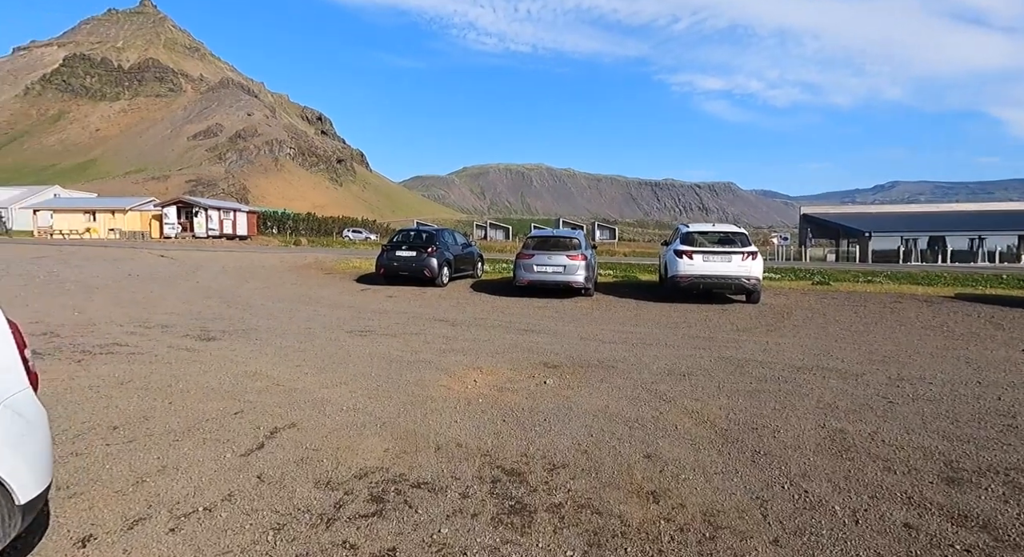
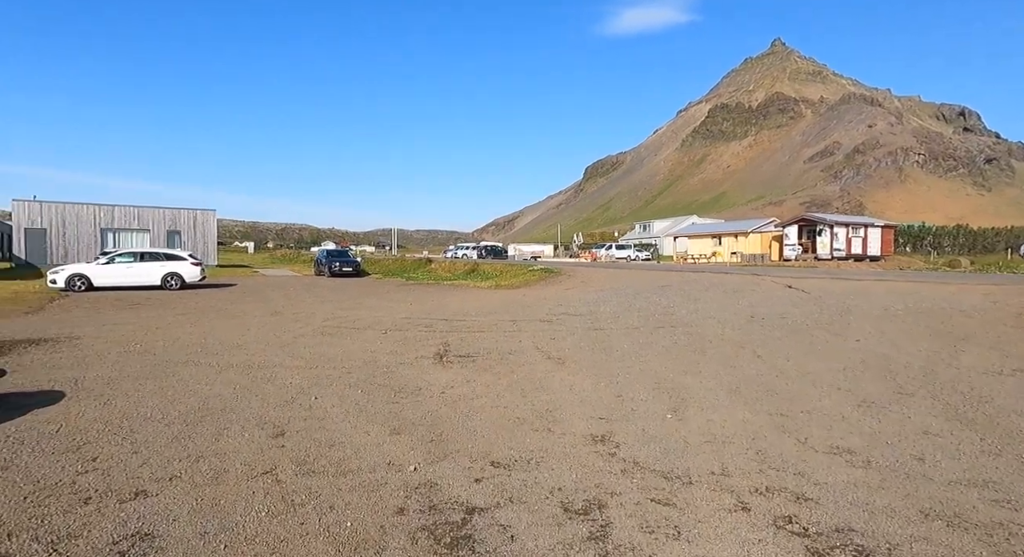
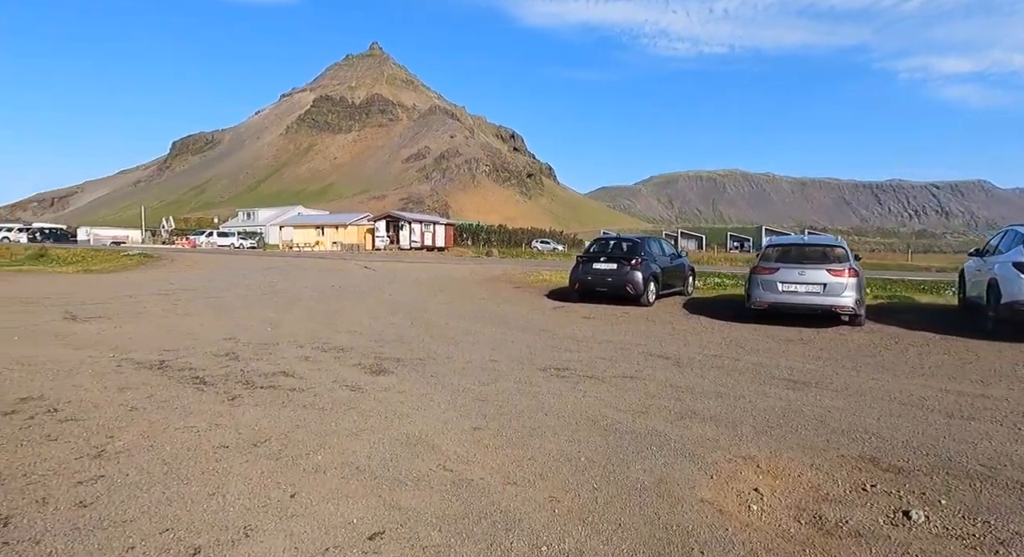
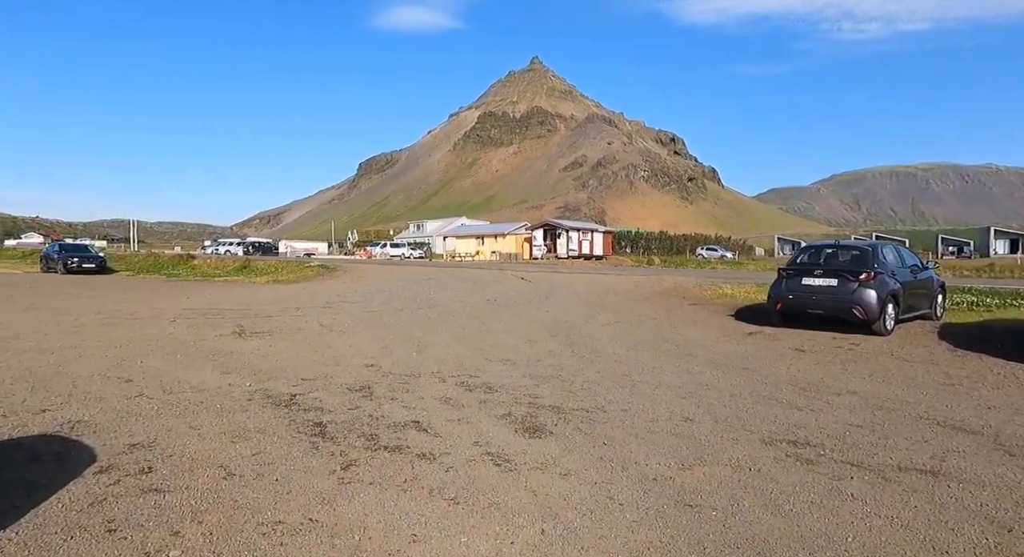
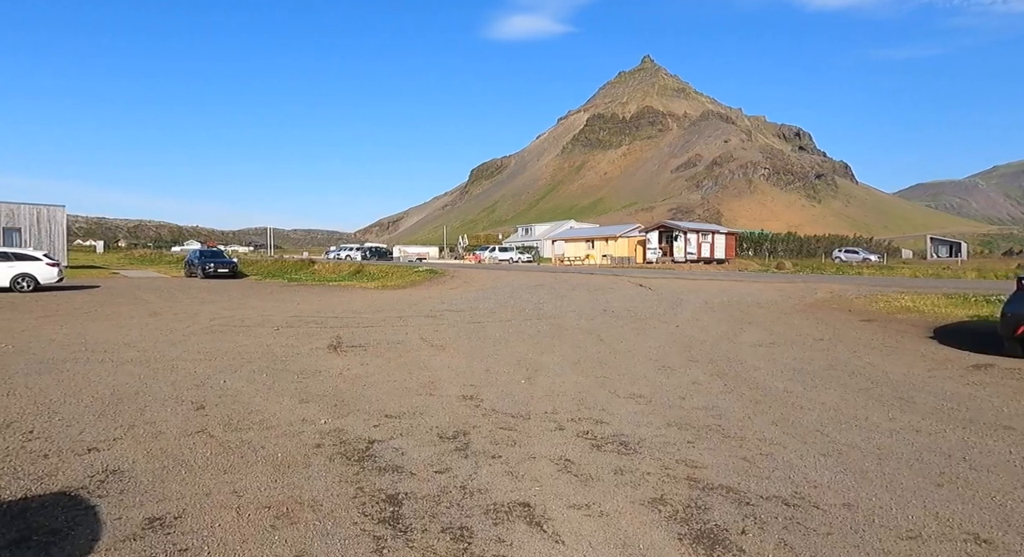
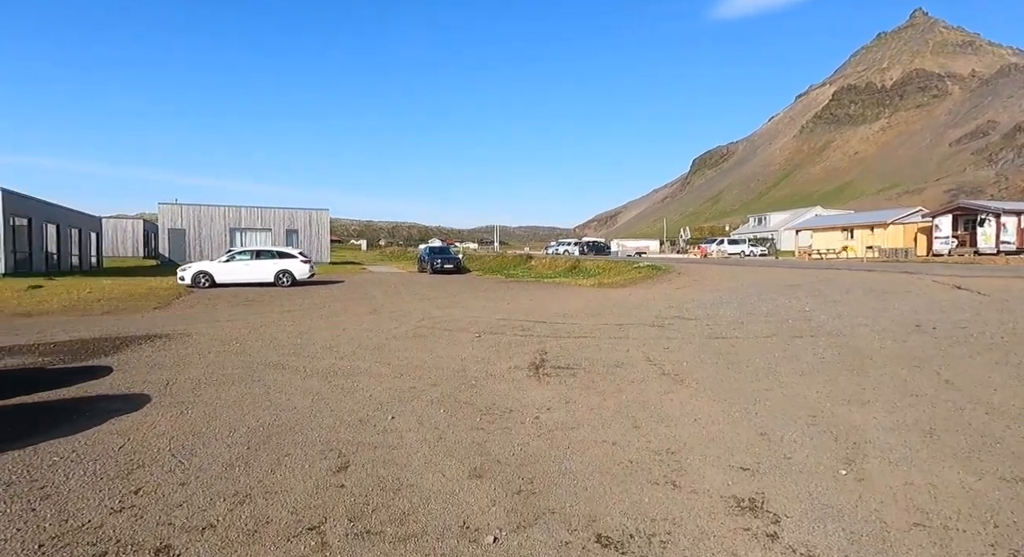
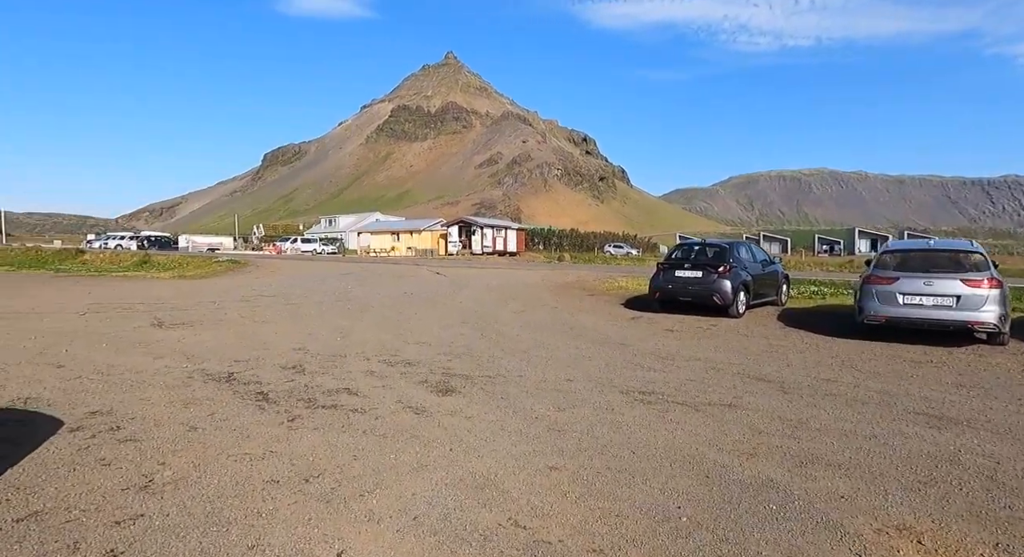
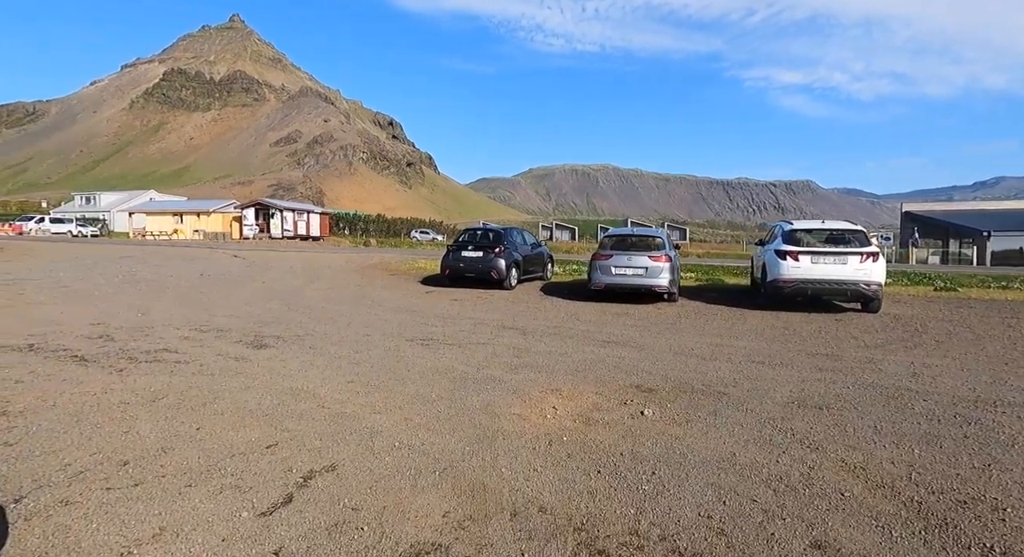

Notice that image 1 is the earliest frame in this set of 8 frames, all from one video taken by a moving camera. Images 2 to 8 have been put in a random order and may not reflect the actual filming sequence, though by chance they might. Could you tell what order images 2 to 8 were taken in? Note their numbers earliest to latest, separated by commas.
8, 3, 7, 4, 5, 2, 6
